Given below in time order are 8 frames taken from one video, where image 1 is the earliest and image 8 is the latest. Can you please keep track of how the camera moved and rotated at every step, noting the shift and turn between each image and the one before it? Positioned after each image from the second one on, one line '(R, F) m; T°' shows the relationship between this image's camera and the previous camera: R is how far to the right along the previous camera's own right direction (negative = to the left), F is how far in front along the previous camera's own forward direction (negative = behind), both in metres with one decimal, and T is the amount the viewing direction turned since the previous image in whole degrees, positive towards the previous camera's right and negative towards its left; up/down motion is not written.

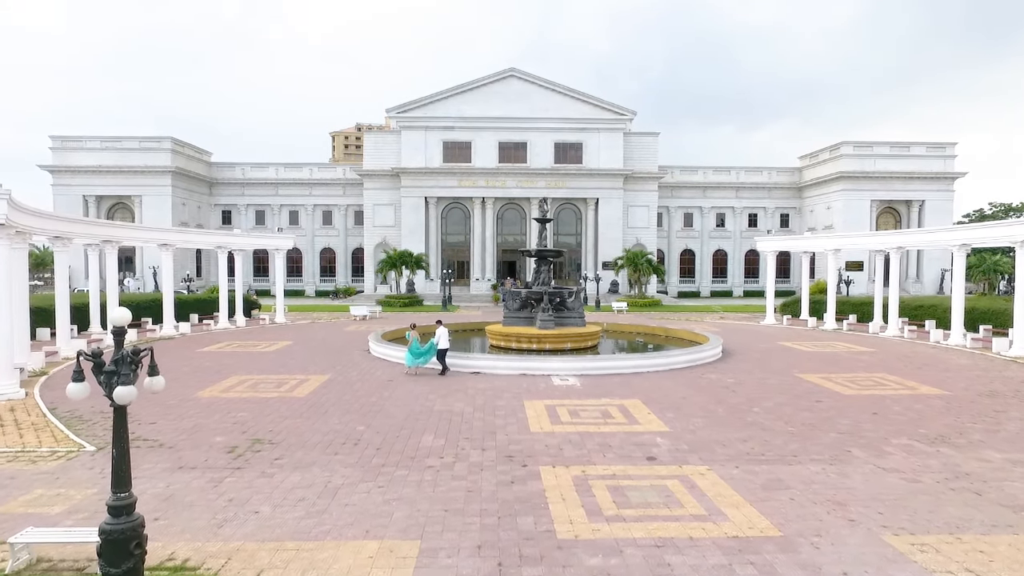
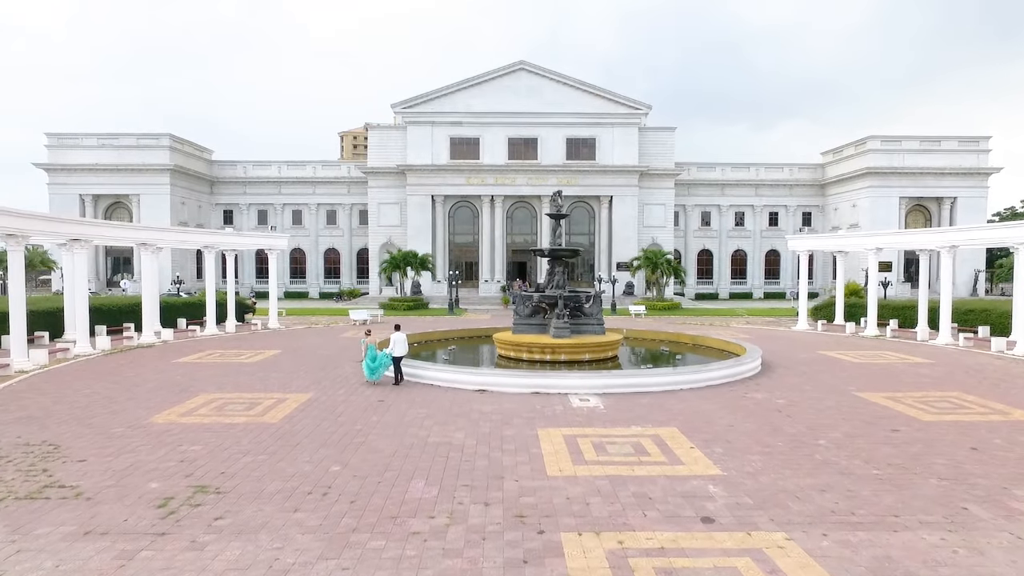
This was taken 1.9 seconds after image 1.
(0.0, +2.2) m; -1°
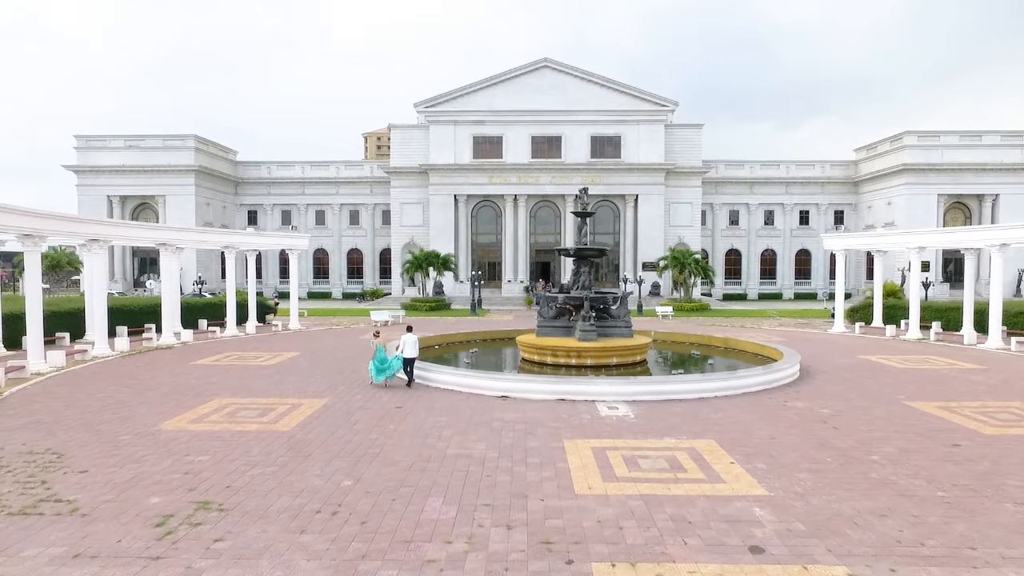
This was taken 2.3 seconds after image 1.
(0.0, +0.7) m; -2°
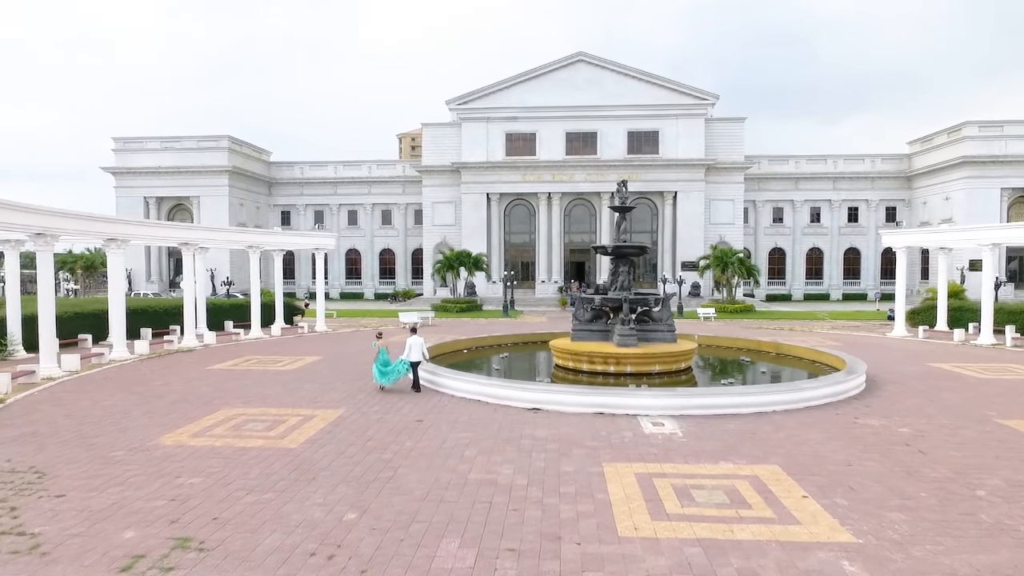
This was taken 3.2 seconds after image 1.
(0.0, +1.3) m; -3°
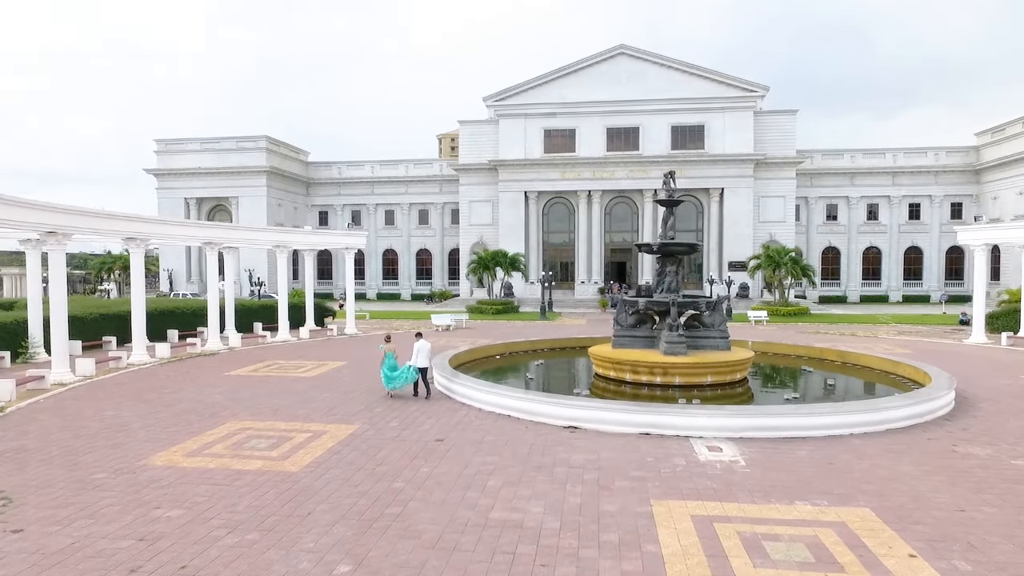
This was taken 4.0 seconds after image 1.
(+0.1, +1.4) m; -4°
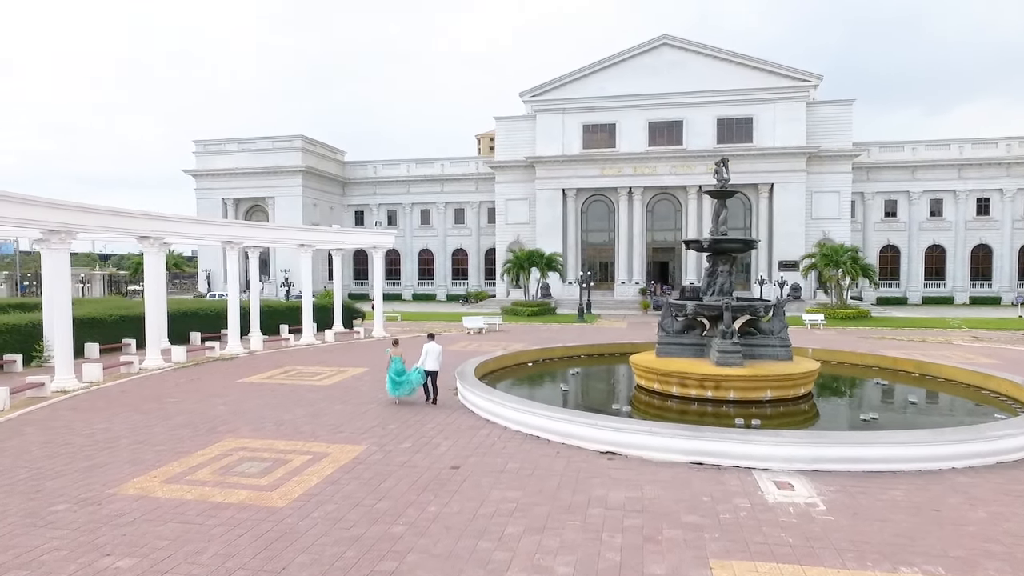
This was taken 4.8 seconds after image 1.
(+0.2, +1.5) m; -4°
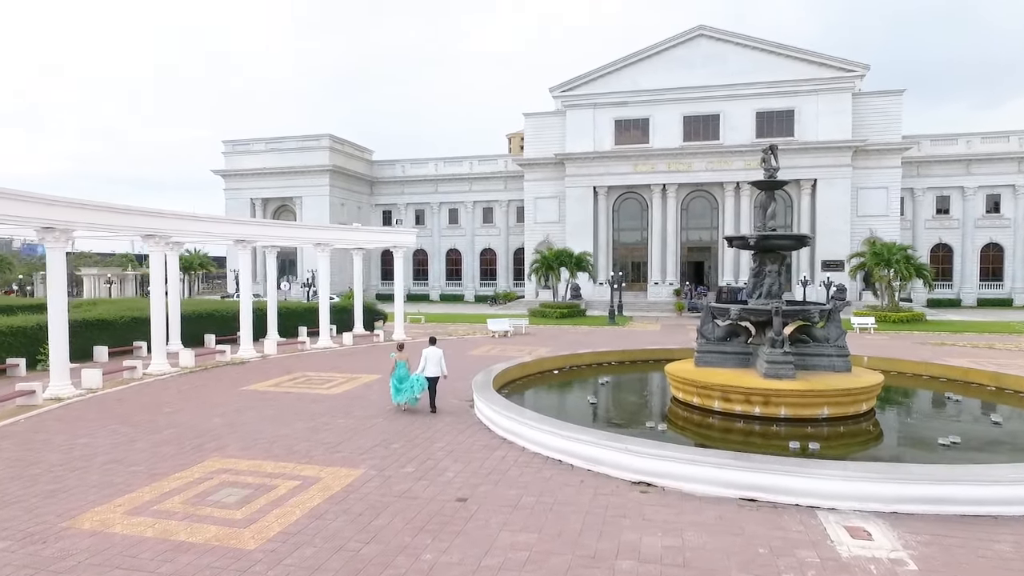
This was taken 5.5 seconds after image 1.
(+0.2, +1.3) m; -3°
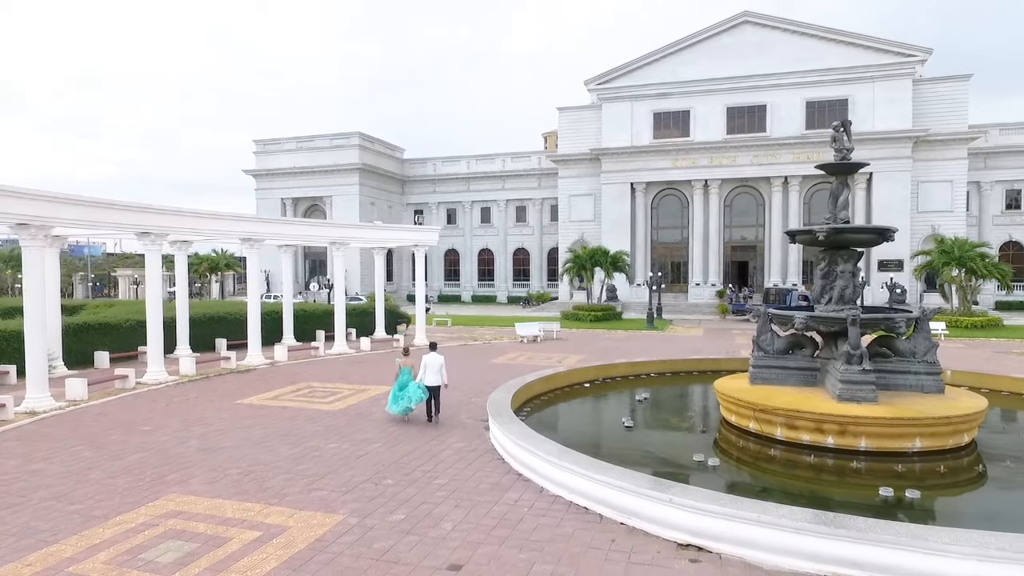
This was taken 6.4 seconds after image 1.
(+0.2, +1.7) m; -3°
